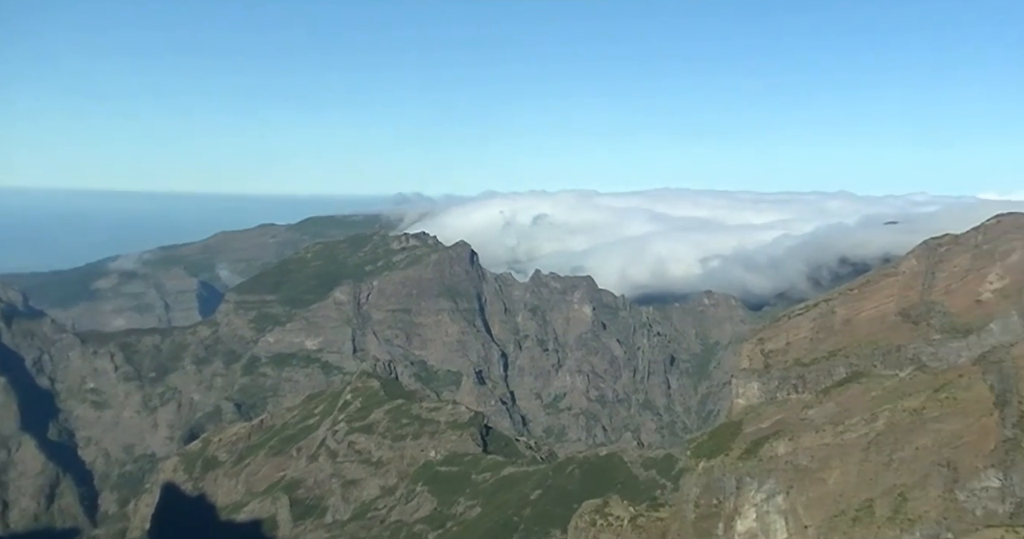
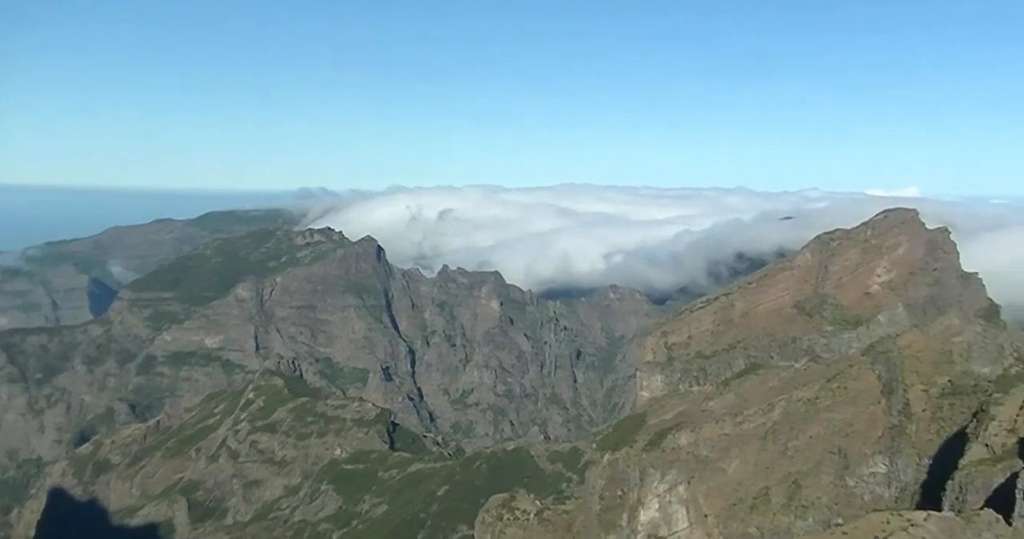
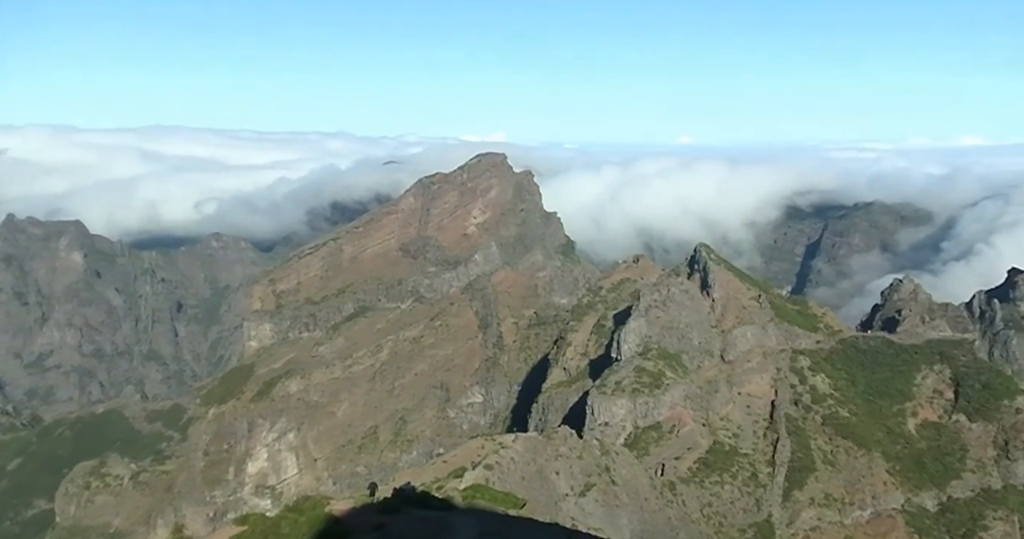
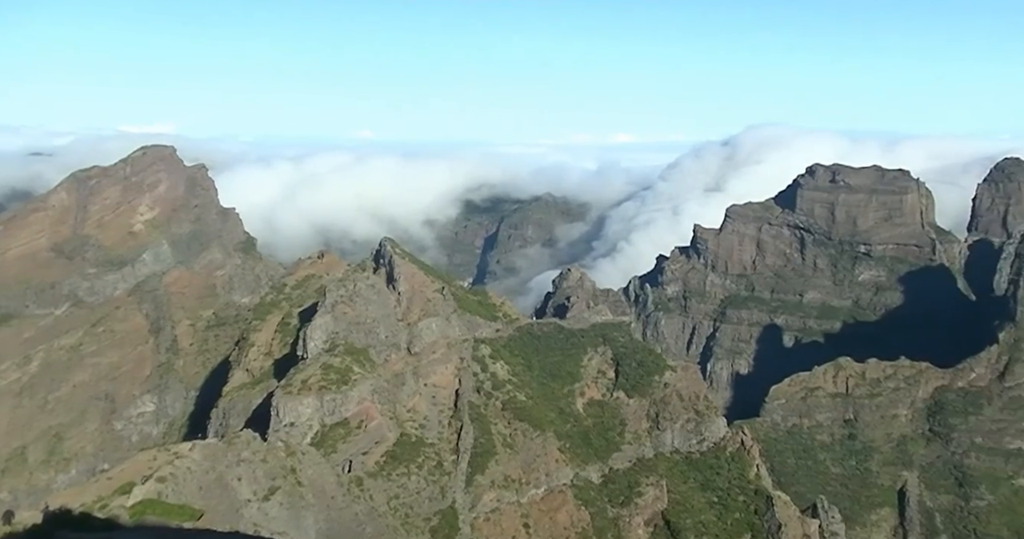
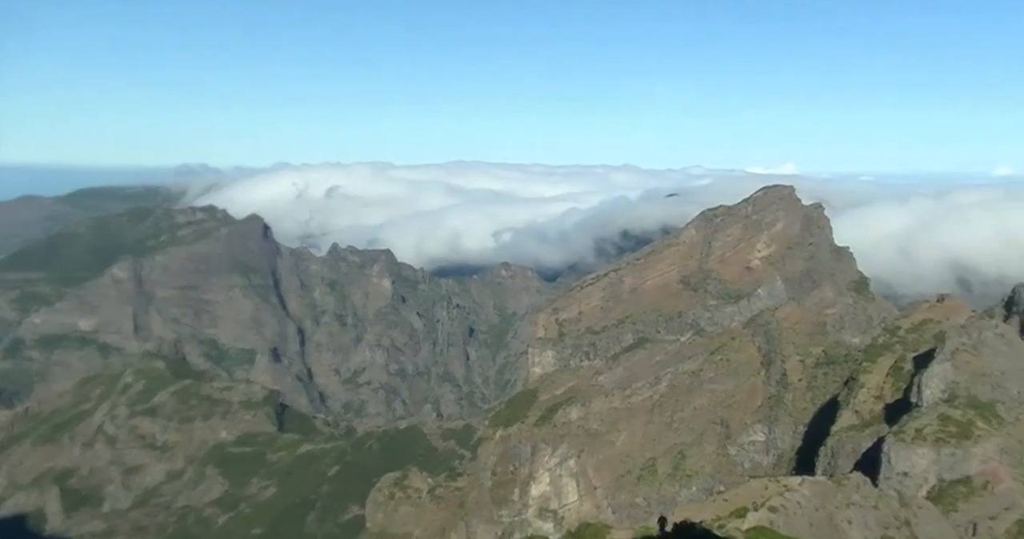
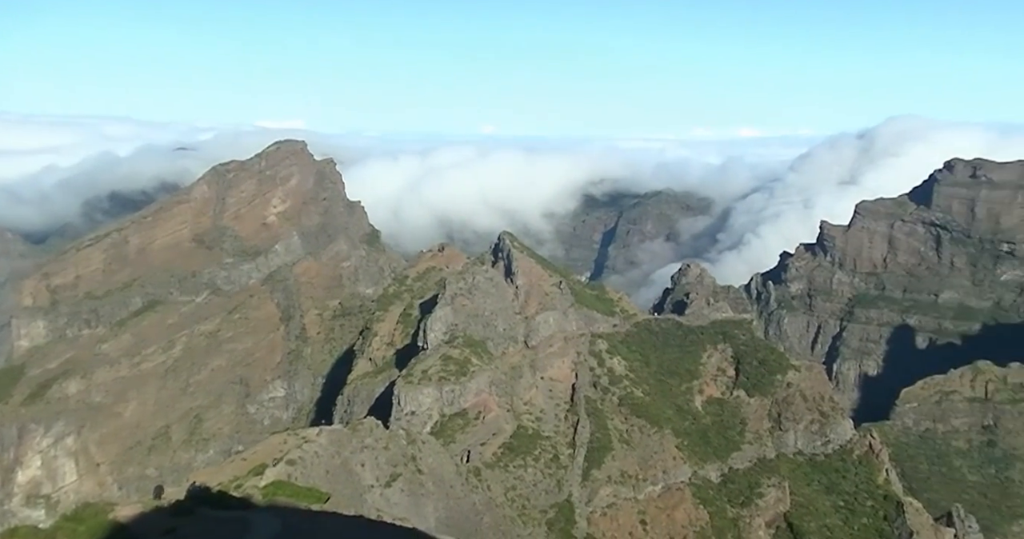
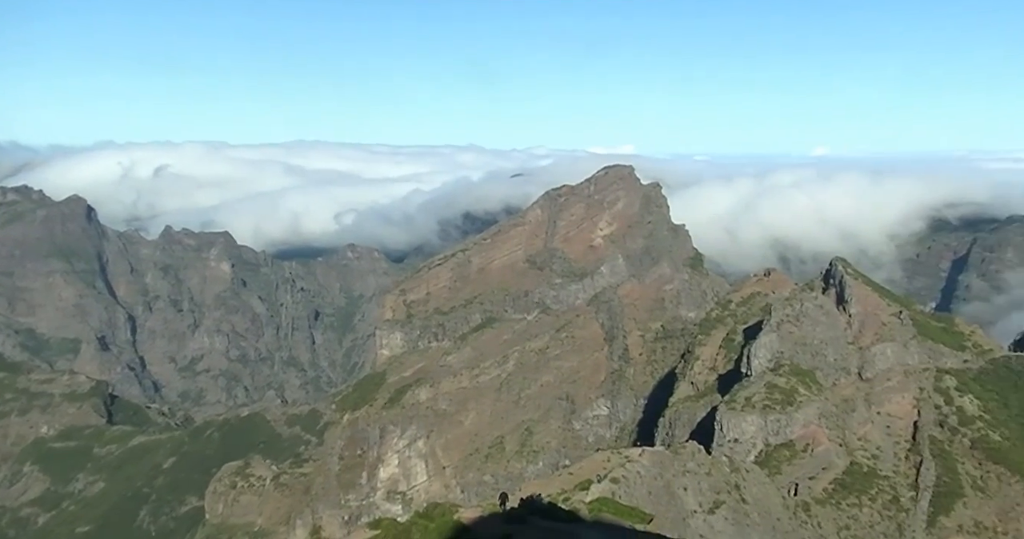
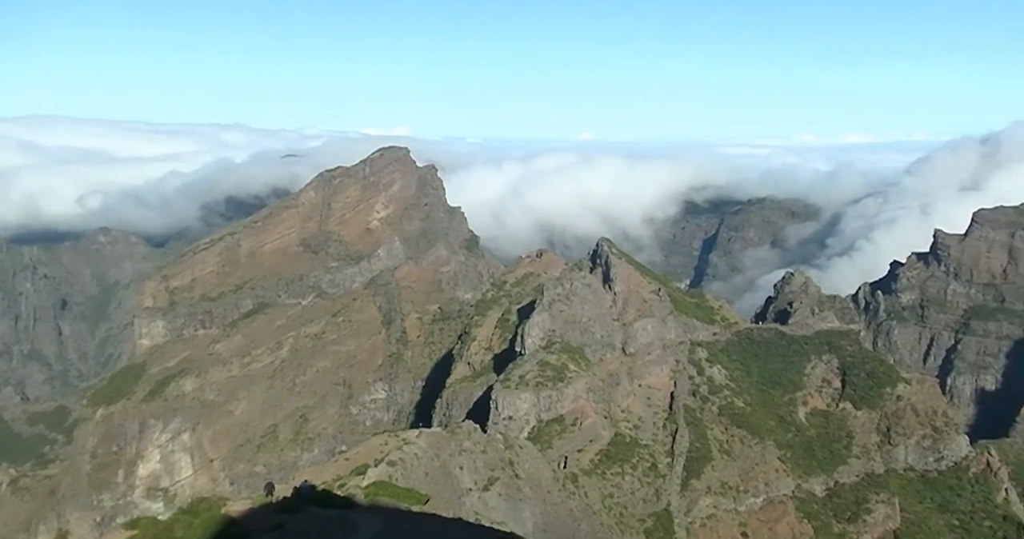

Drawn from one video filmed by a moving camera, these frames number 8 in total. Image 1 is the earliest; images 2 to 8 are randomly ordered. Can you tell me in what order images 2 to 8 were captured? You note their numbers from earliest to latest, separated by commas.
2, 5, 7, 3, 8, 6, 4
